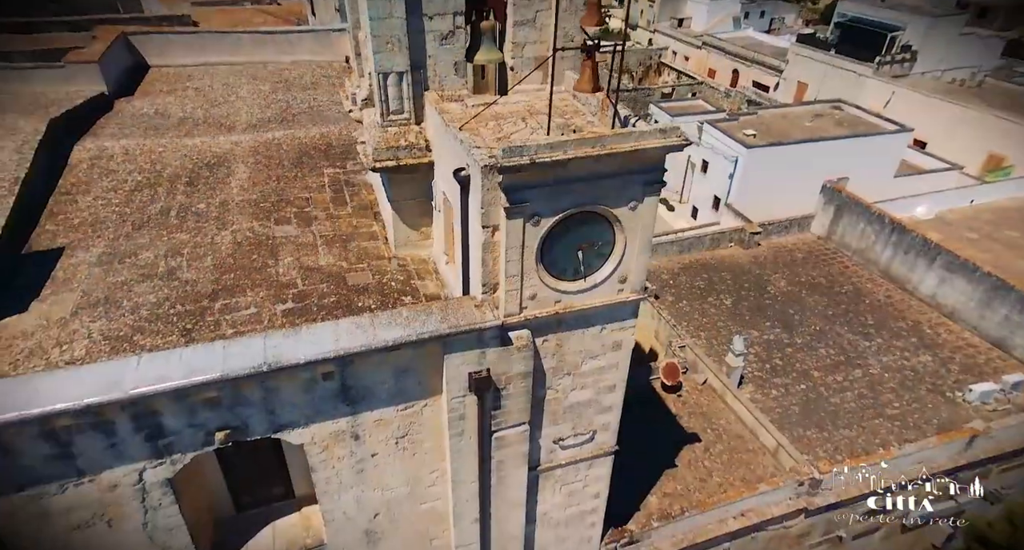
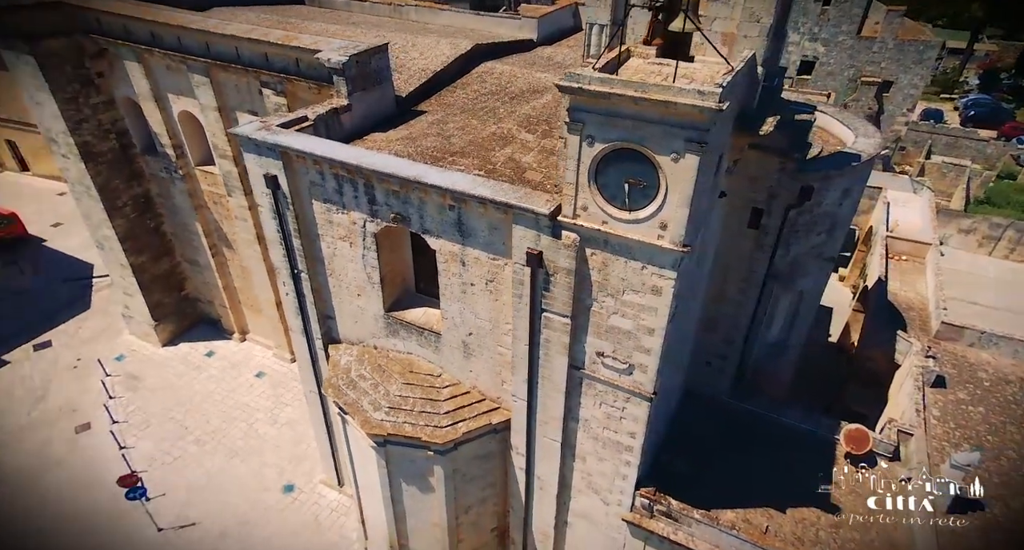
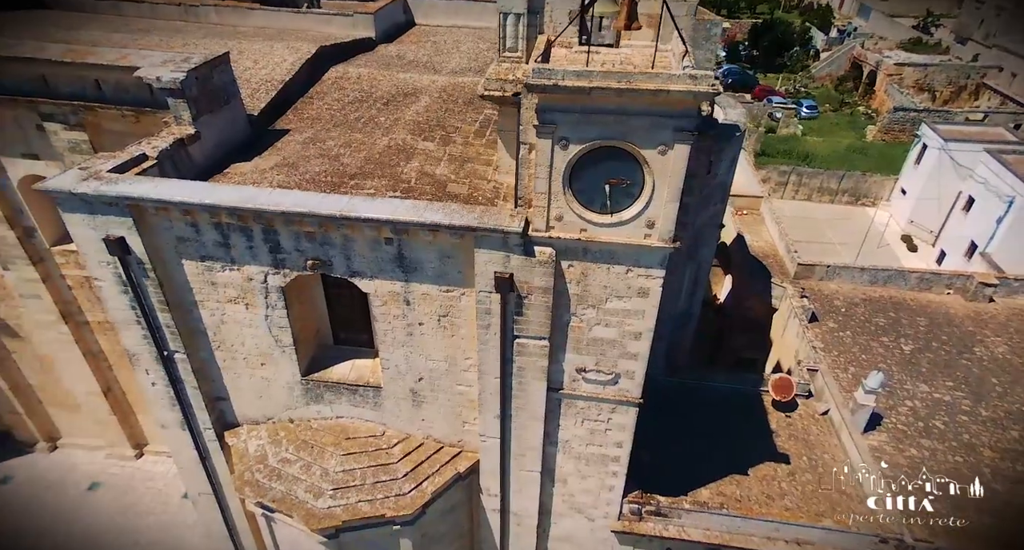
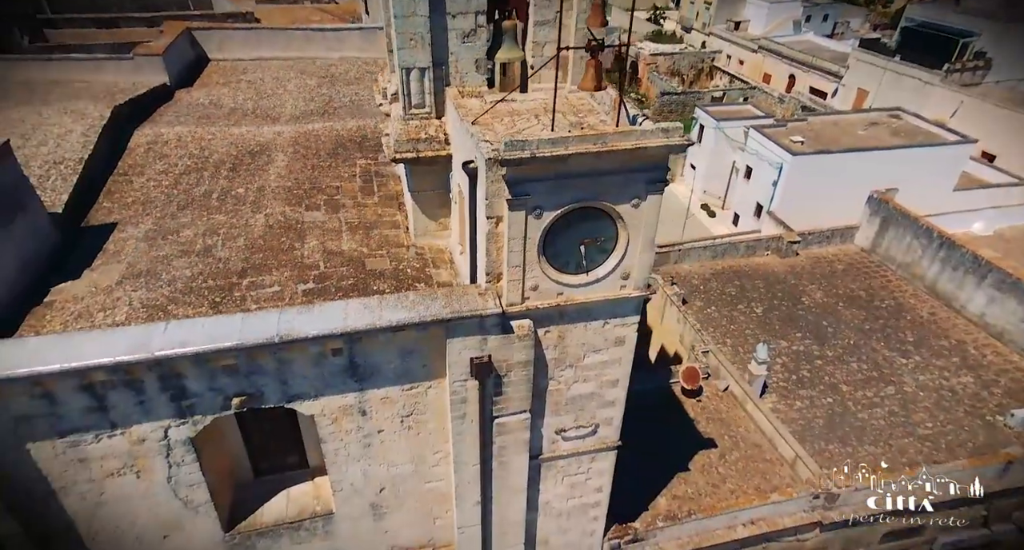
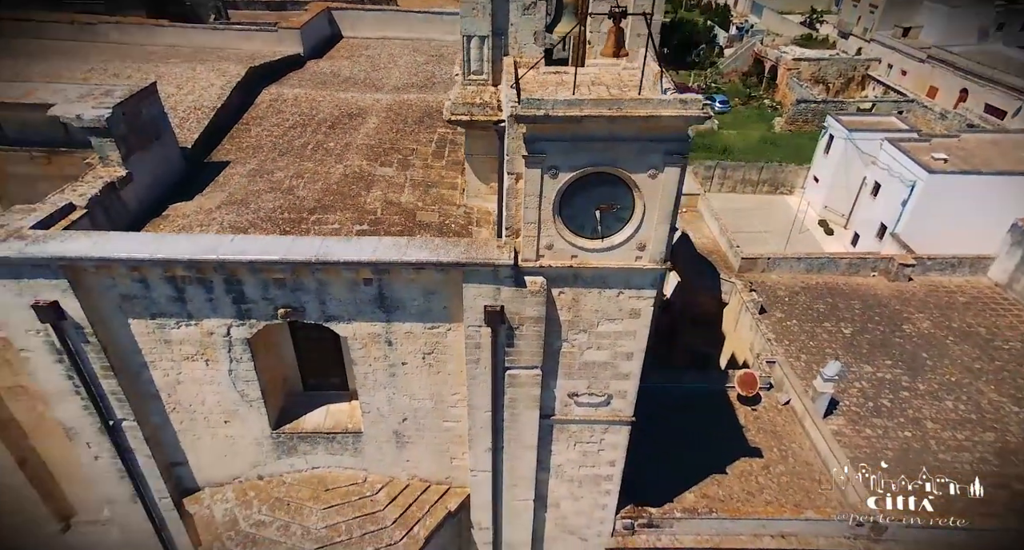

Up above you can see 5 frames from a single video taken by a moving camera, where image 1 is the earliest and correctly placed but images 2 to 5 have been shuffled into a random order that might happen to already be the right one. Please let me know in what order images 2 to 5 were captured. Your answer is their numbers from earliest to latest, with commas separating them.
4, 5, 3, 2
